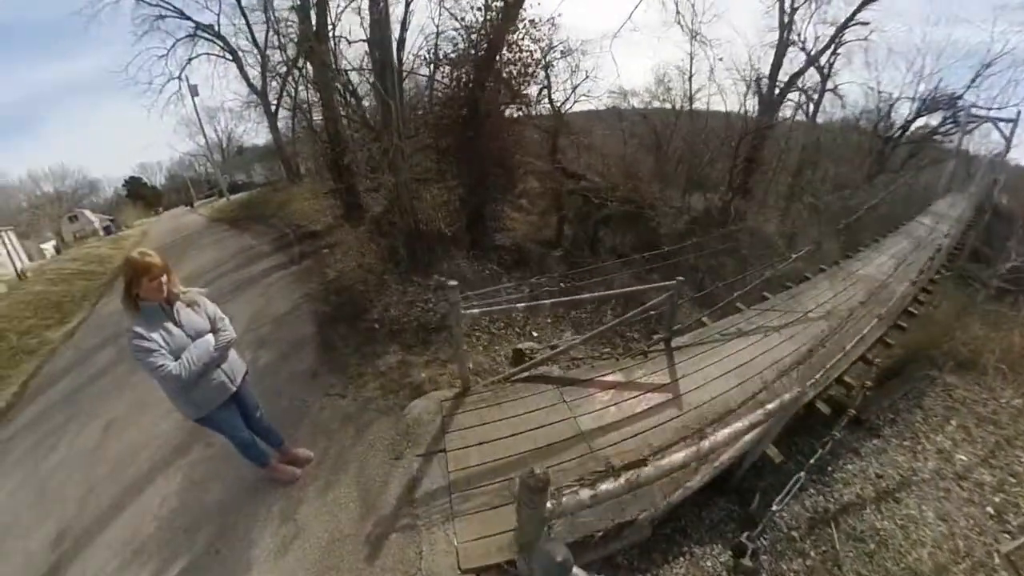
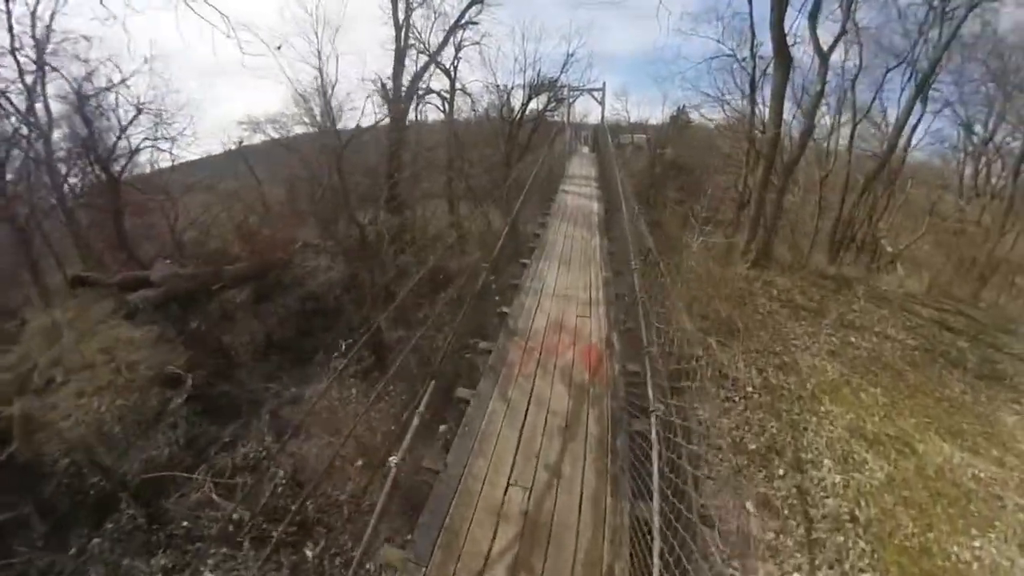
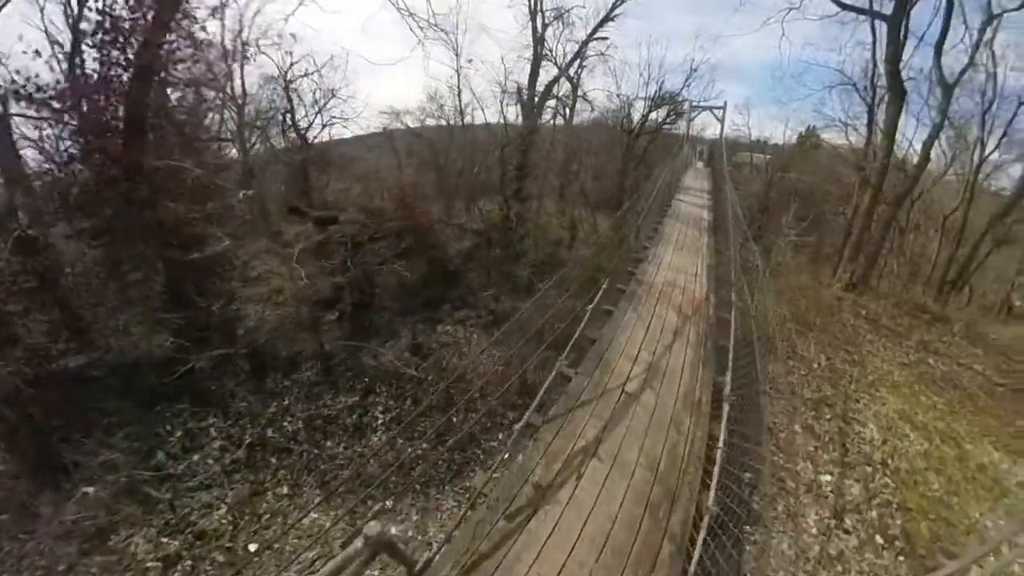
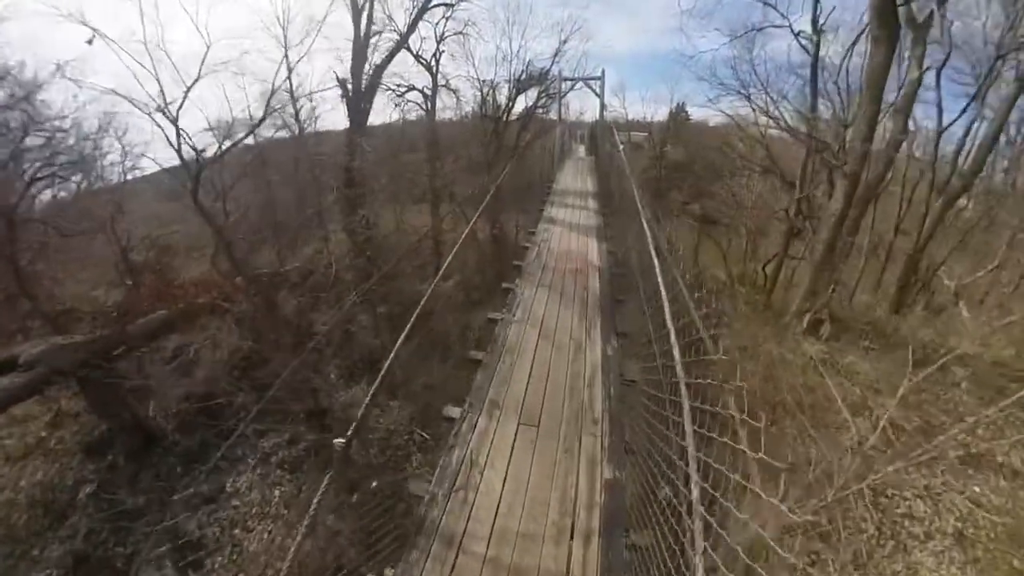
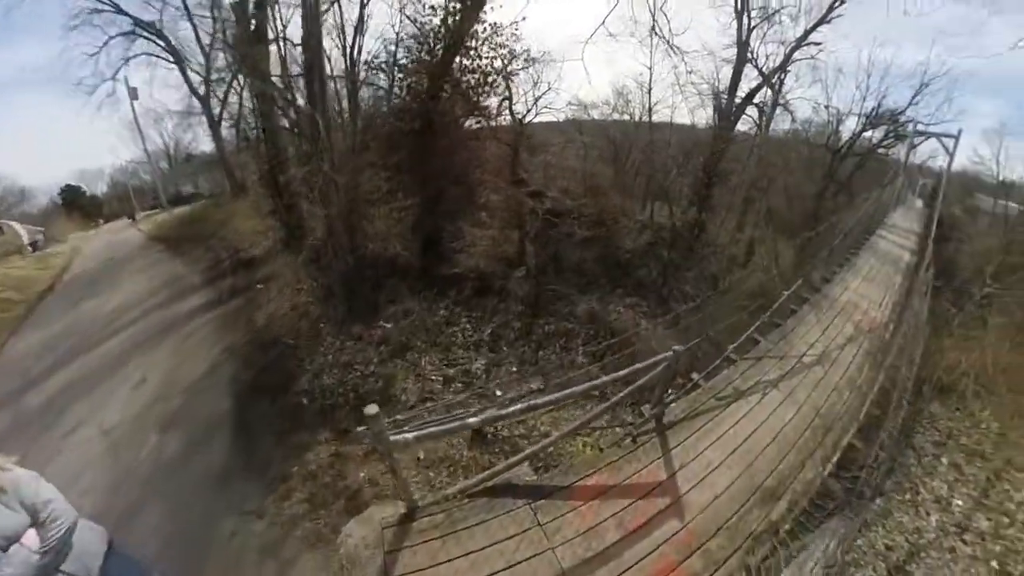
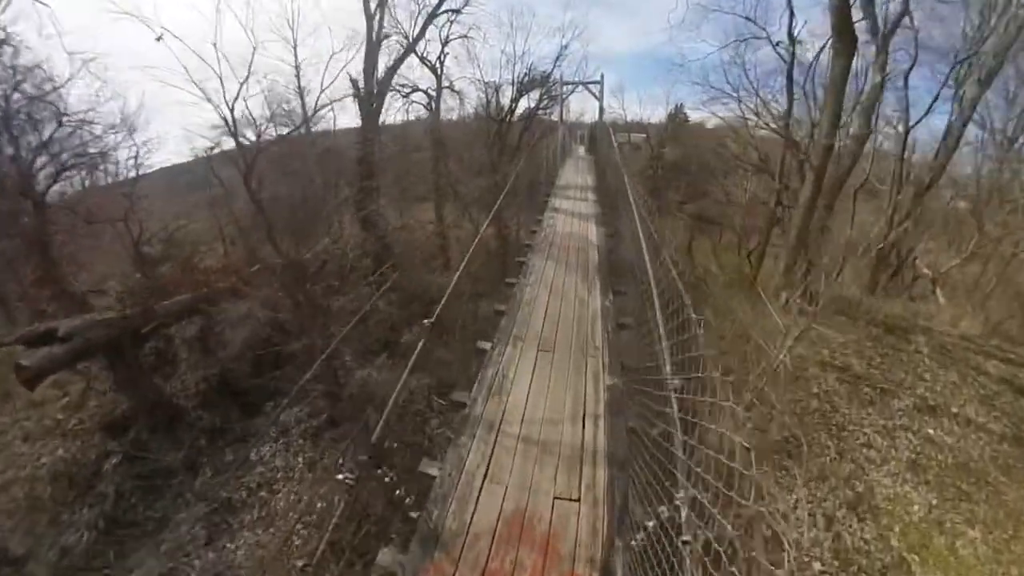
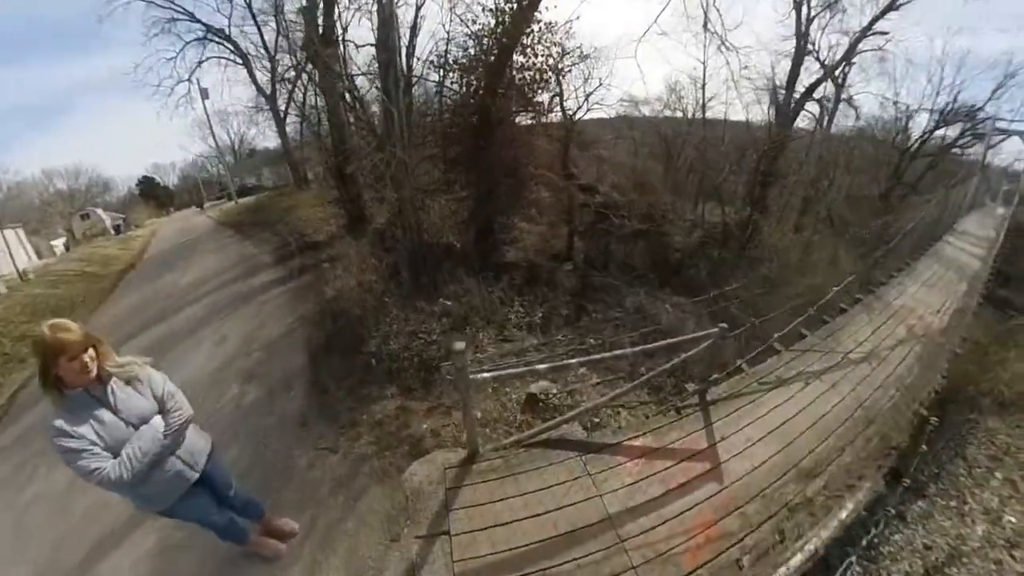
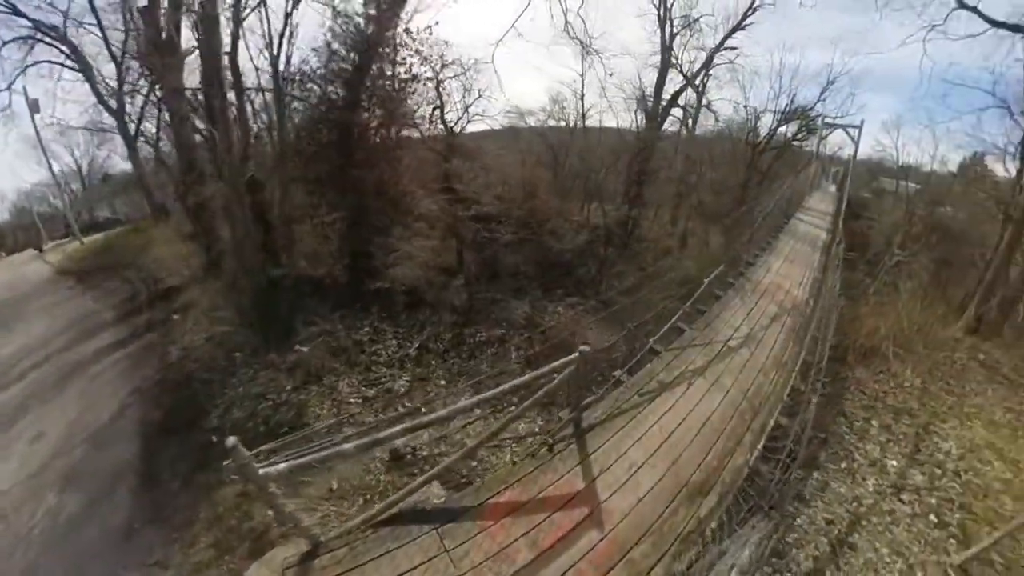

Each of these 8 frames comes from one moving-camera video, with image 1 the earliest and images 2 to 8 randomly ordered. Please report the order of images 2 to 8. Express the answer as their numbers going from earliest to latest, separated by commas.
7, 5, 8, 3, 2, 6, 4
